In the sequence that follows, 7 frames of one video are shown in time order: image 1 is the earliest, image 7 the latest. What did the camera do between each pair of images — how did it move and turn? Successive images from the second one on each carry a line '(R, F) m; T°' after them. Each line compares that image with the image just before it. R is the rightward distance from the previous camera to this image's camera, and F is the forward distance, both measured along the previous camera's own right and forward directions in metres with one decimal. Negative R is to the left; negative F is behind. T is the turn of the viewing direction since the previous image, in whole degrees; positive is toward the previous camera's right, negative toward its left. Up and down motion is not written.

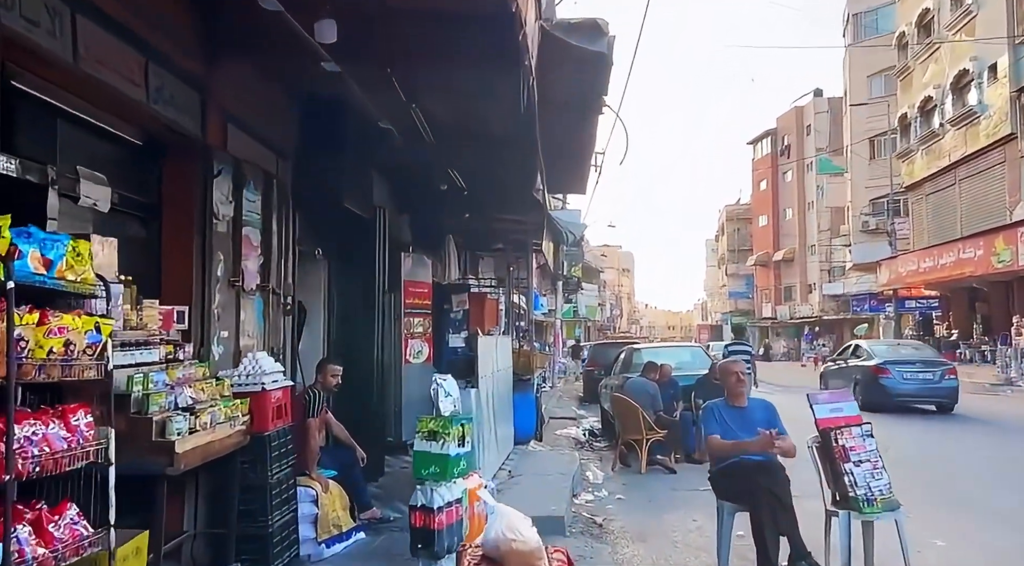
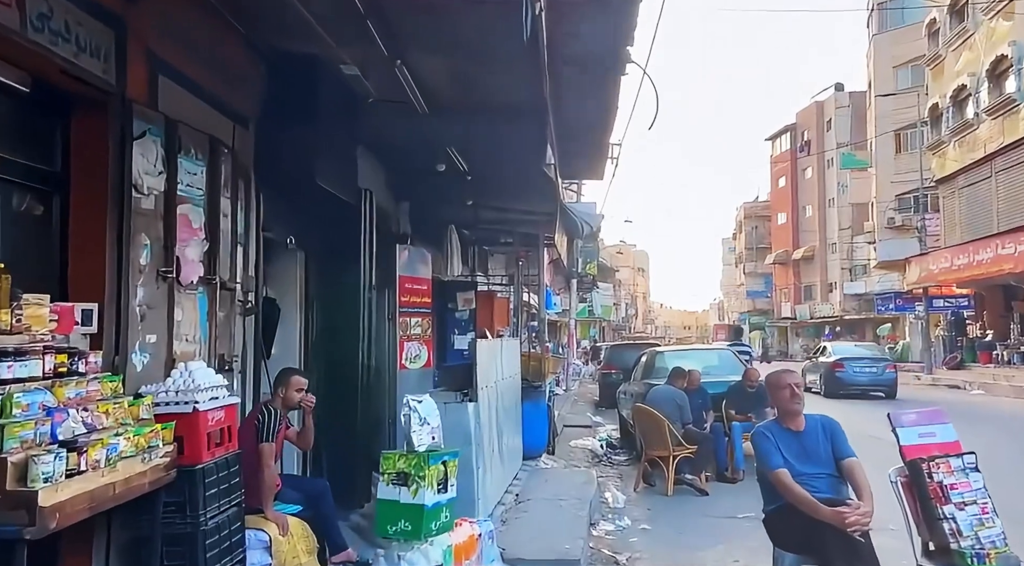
(+0.1, +1.1) m; -1°
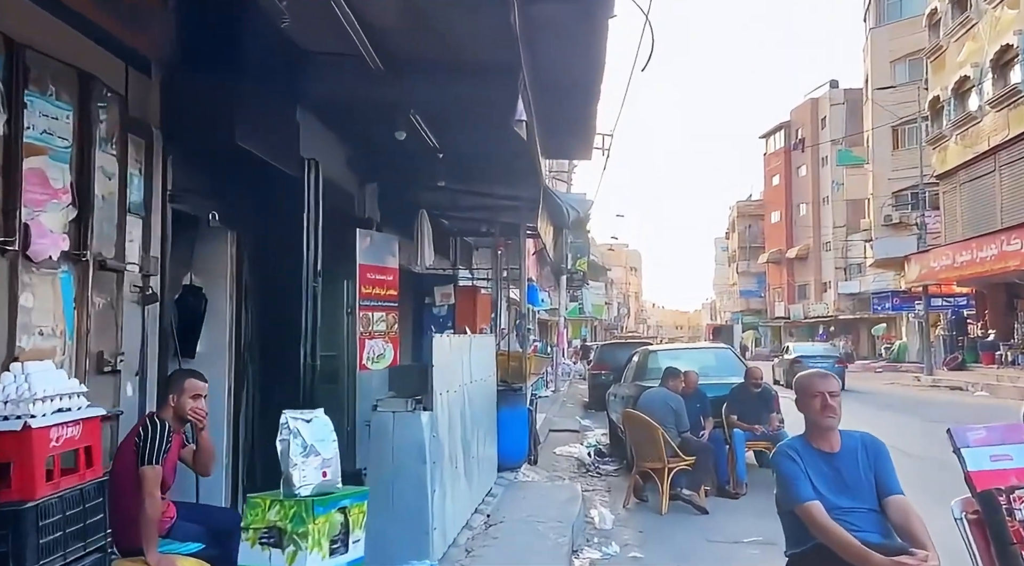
(+0.2, +1.0) m; +1°
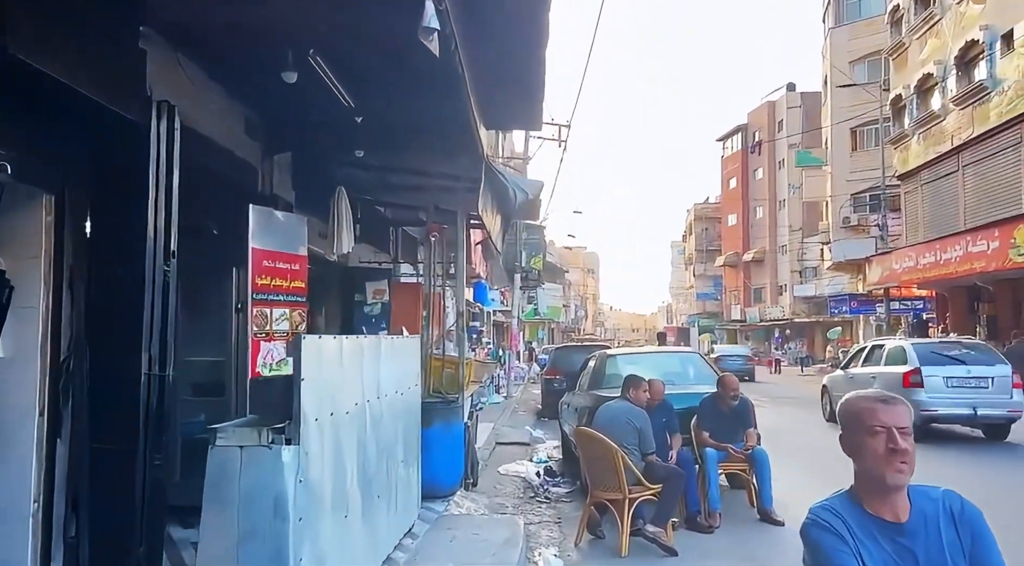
(+0.2, +1.3) m; +3°
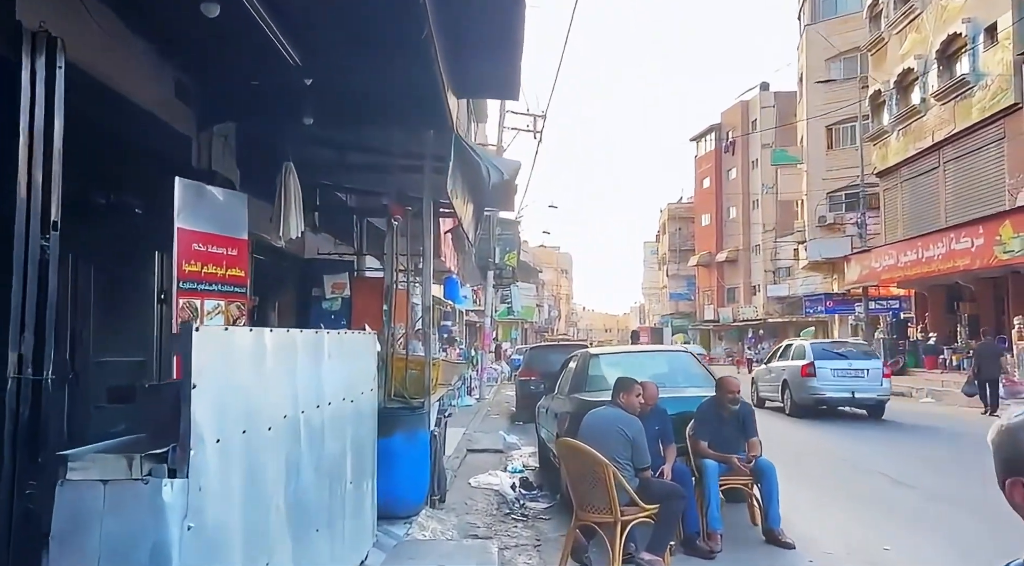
(0.0, +0.9) m; +2°
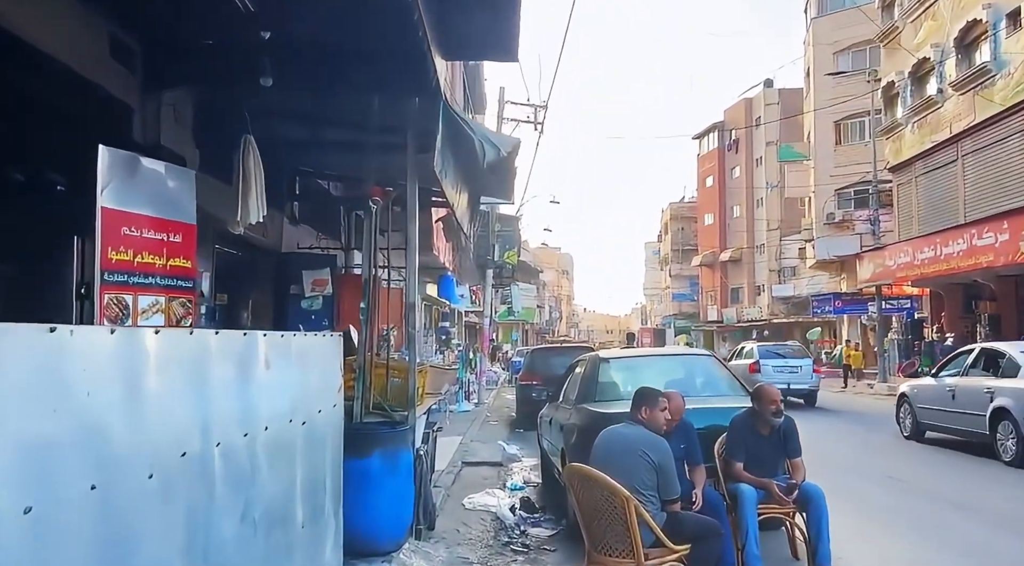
(0.0, +0.9) m; 0°
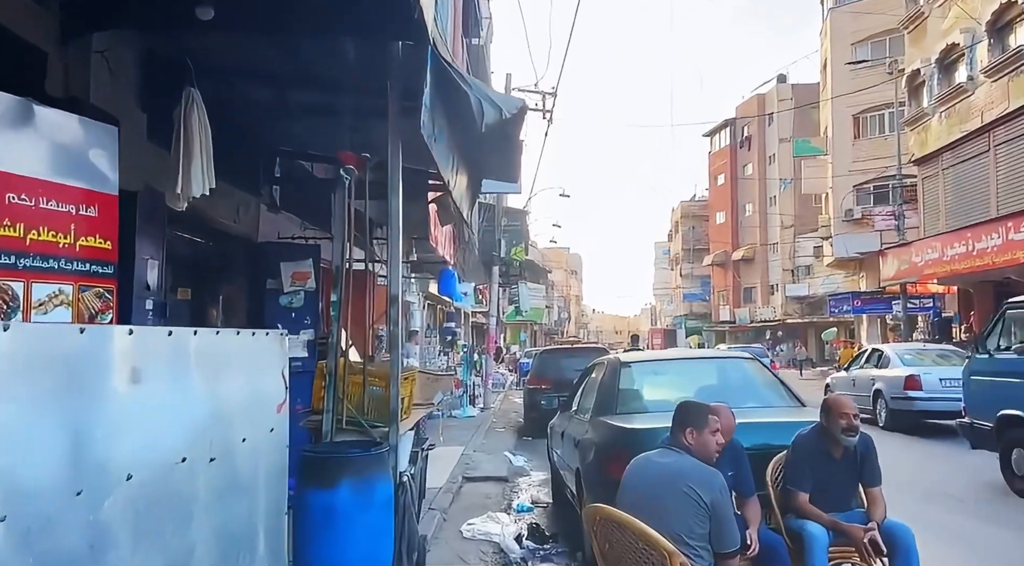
(0.0, +1.0) m; -1°
